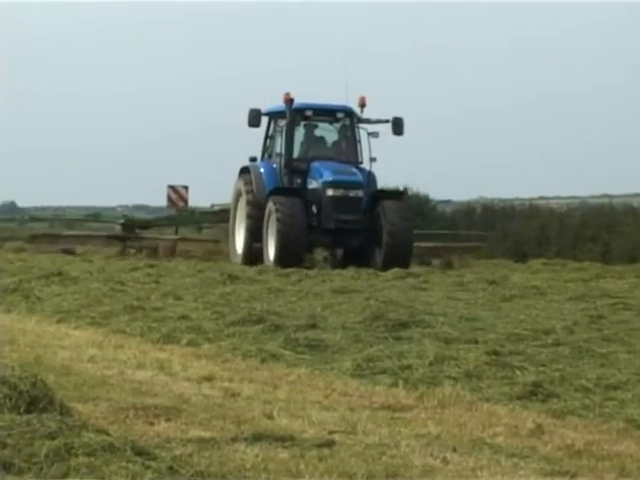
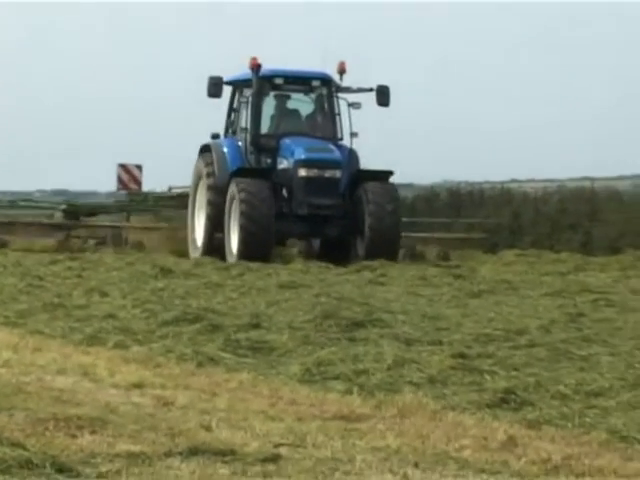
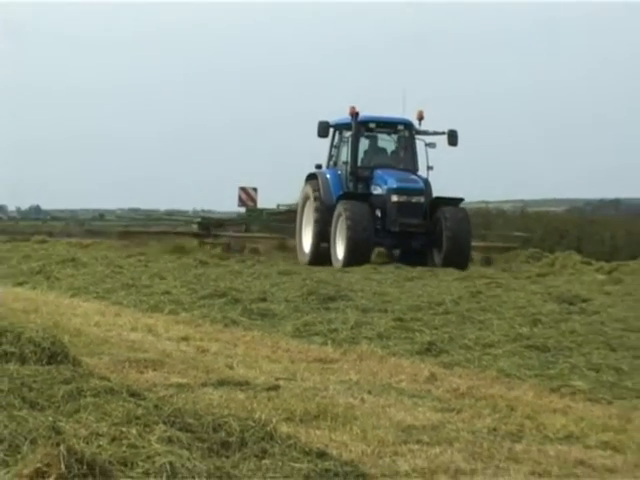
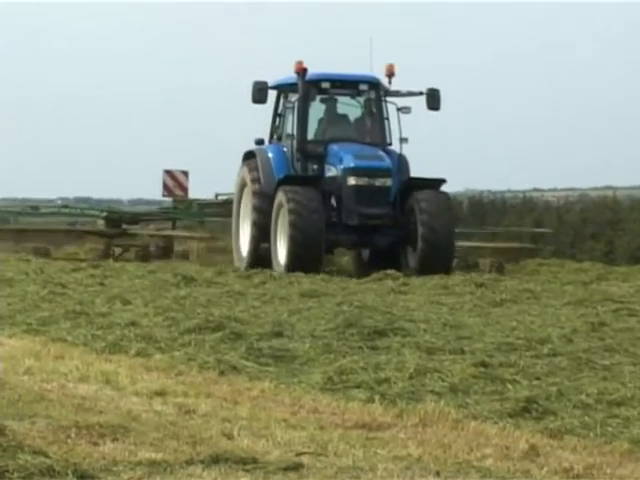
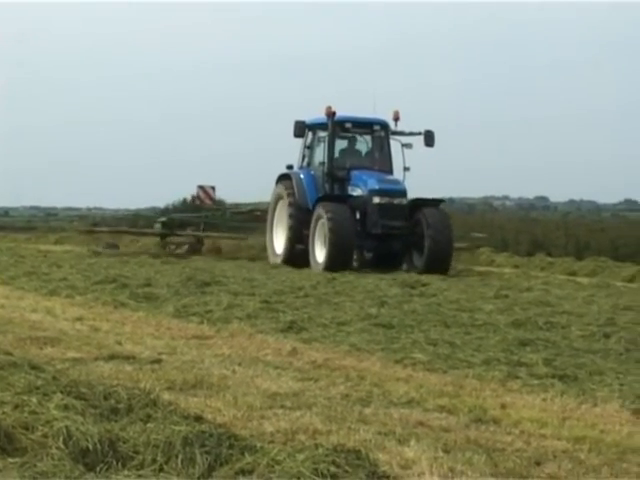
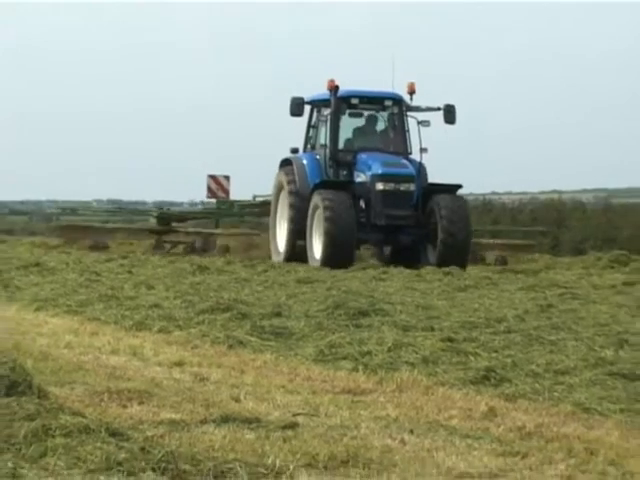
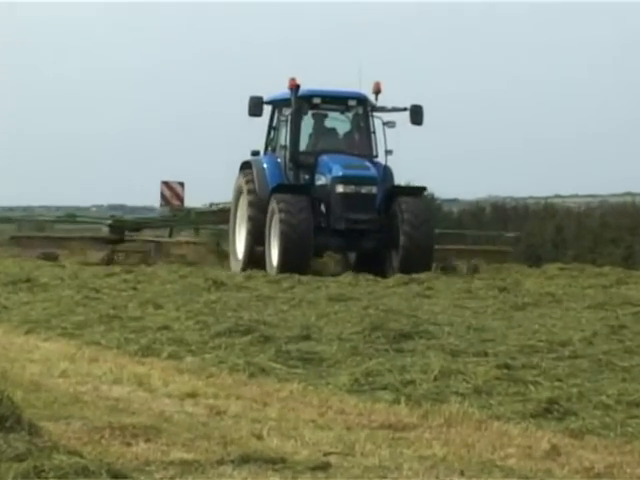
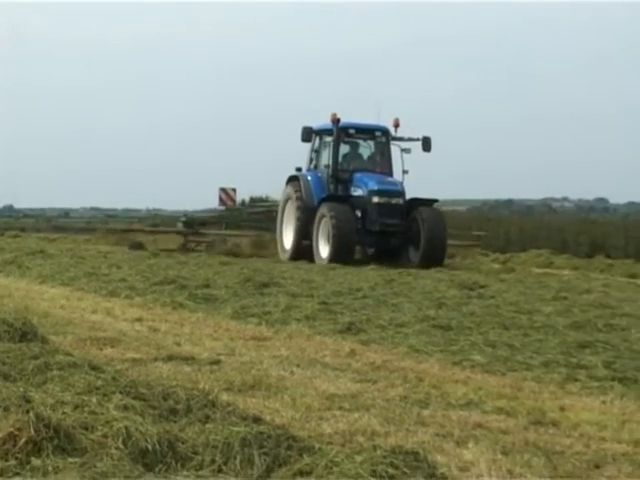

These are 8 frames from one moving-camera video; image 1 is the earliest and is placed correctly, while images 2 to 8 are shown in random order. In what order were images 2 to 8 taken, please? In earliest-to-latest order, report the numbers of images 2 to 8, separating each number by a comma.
7, 2, 4, 6, 3, 8, 5
